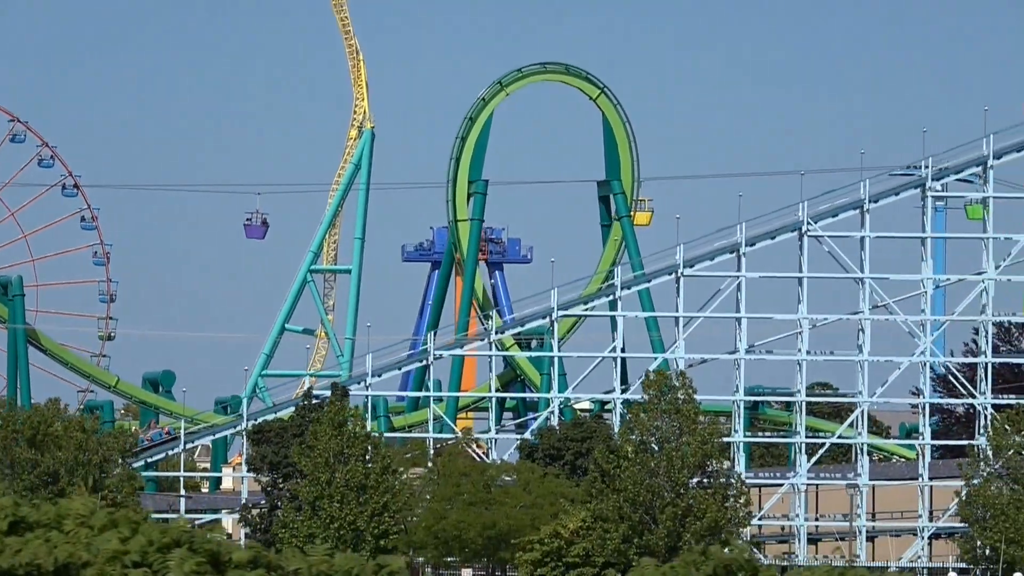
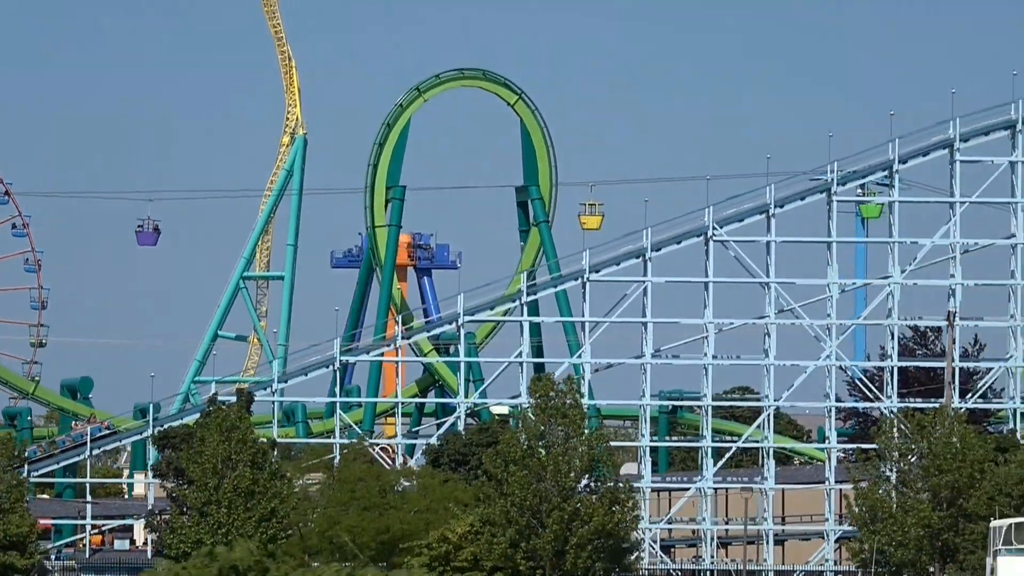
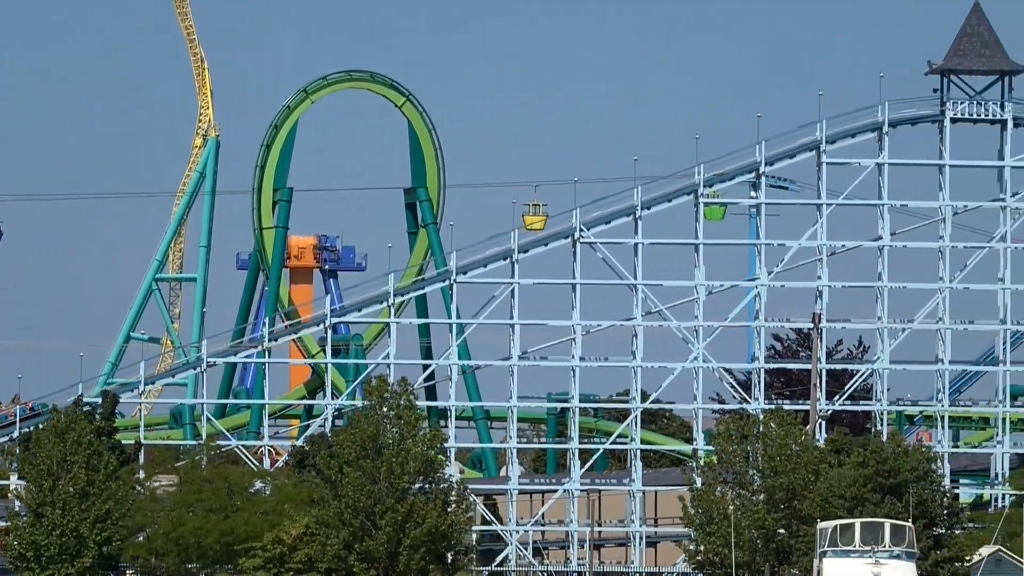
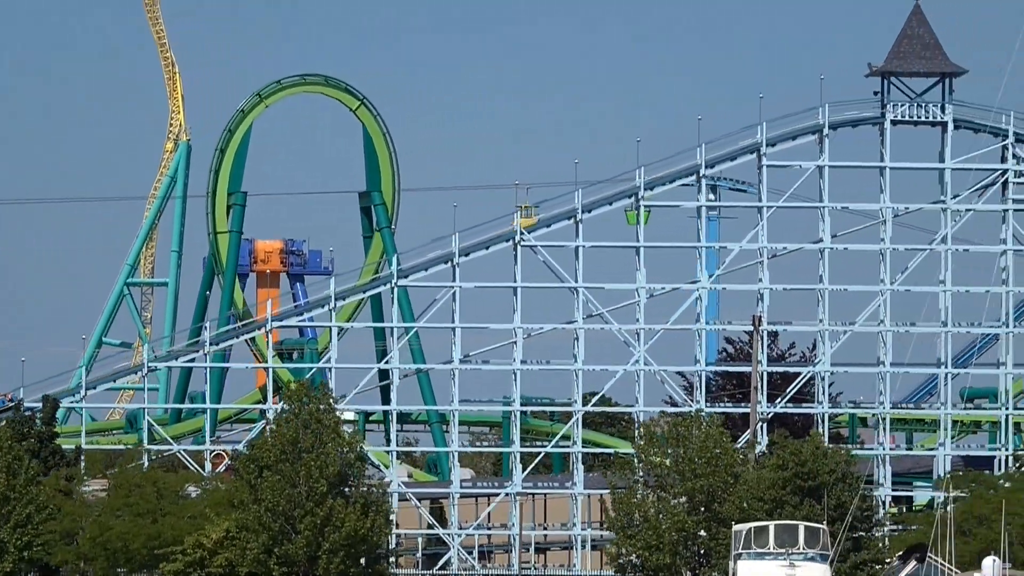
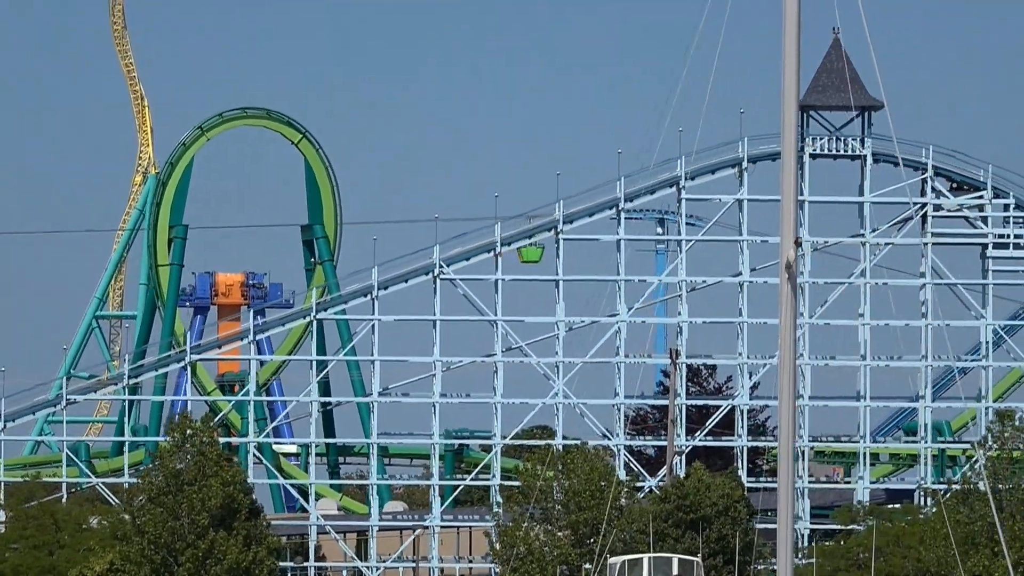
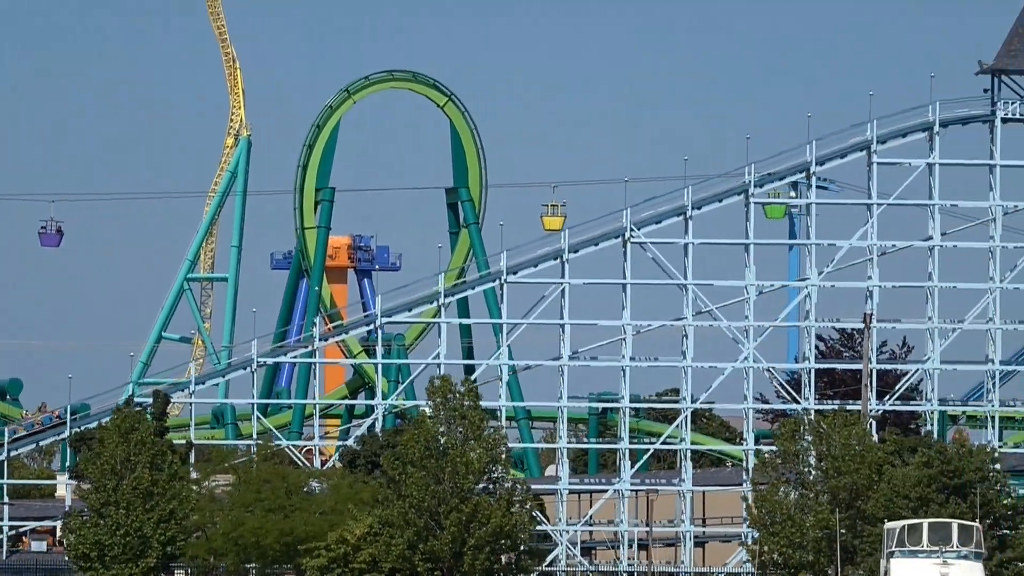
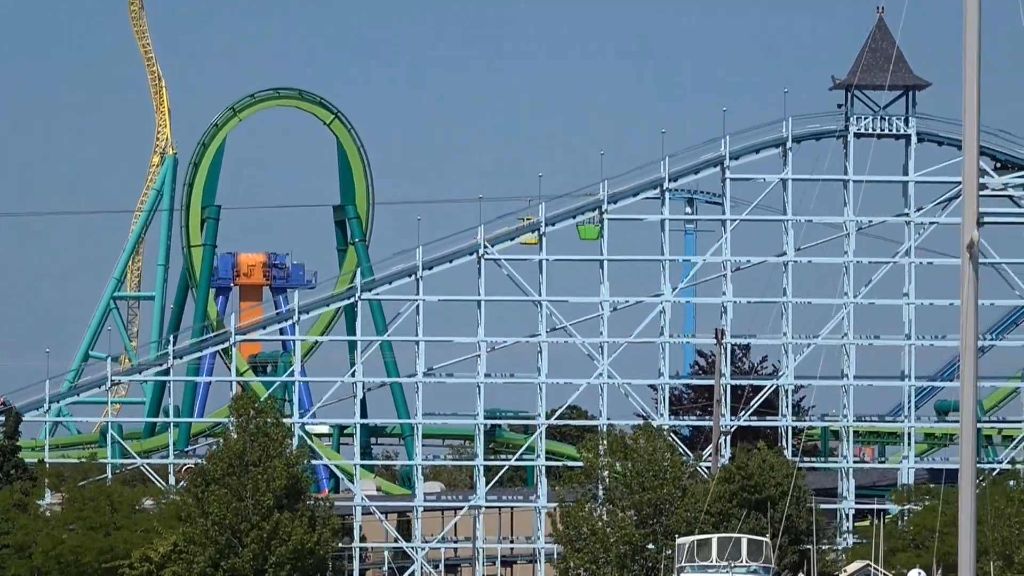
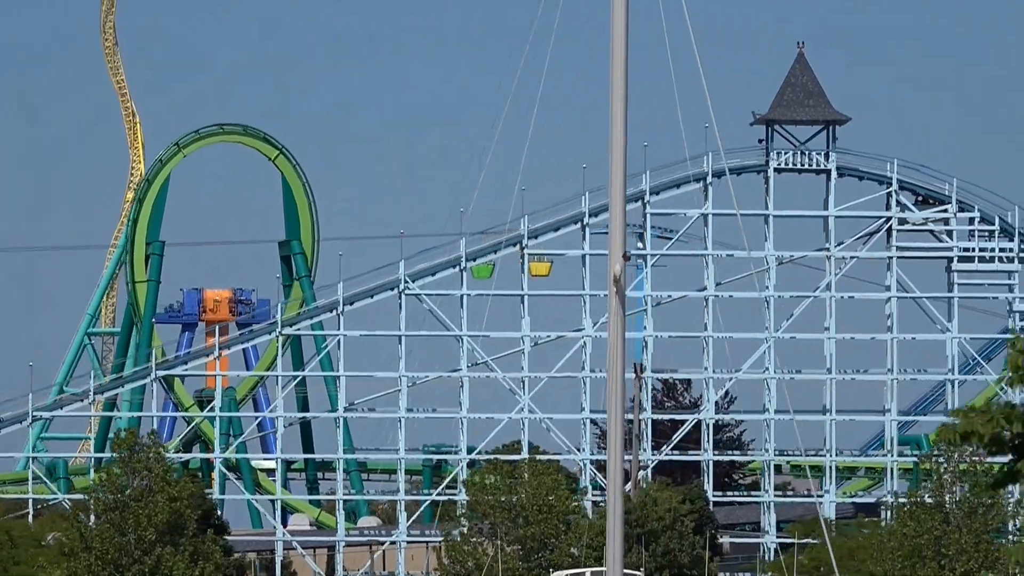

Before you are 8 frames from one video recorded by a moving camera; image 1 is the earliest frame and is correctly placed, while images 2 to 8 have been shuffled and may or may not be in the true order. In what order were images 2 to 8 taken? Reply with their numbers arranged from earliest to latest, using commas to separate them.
2, 6, 3, 4, 7, 5, 8
